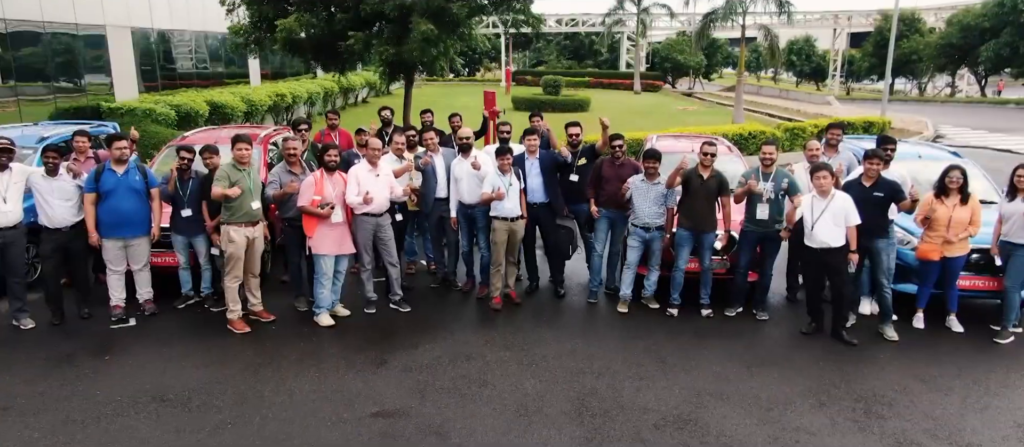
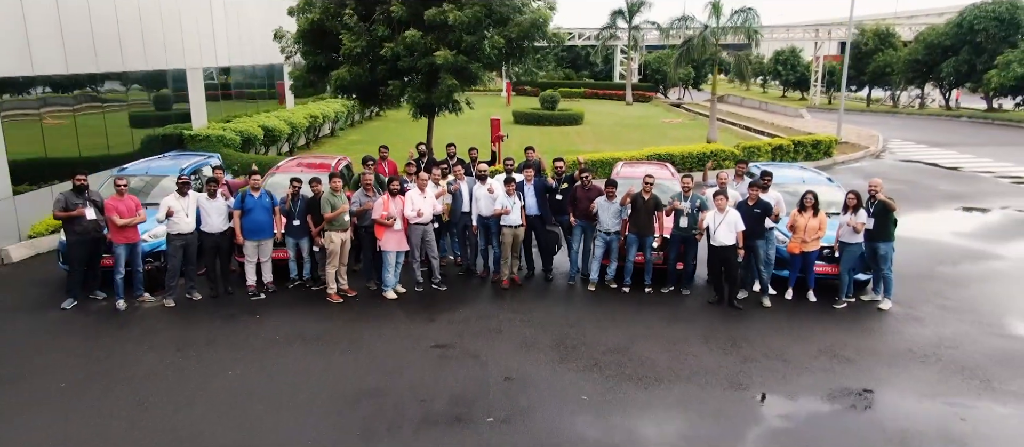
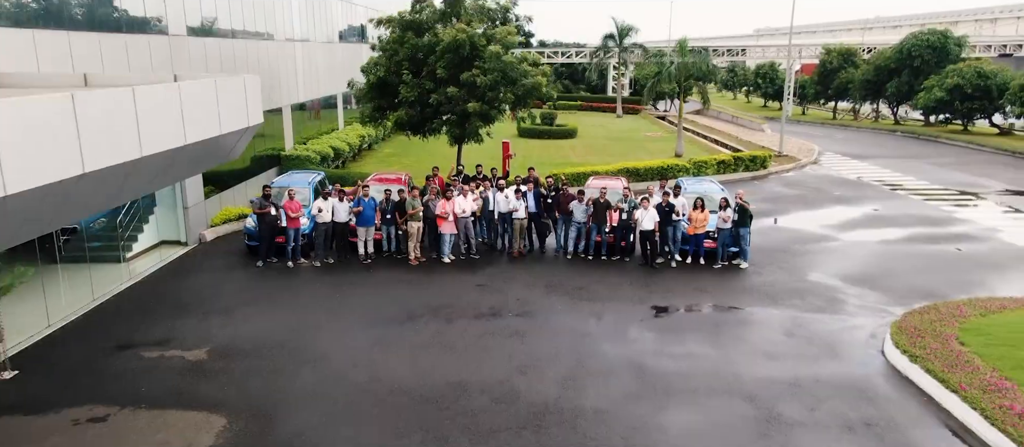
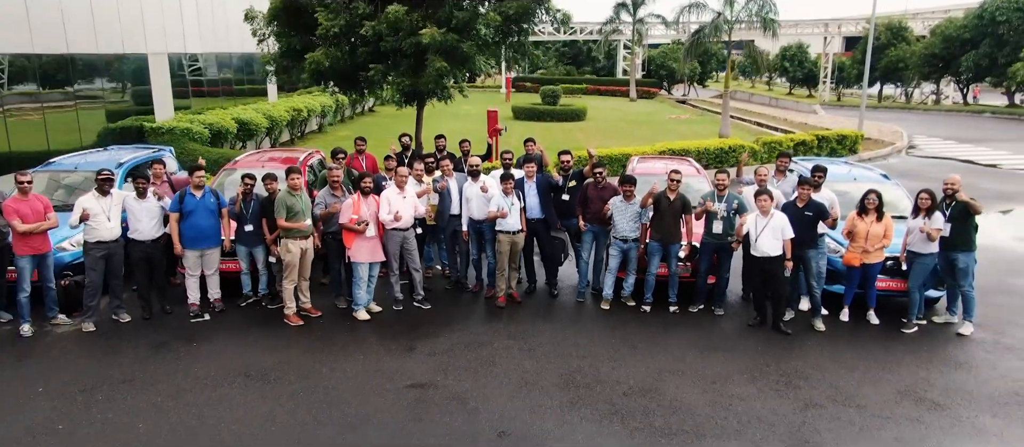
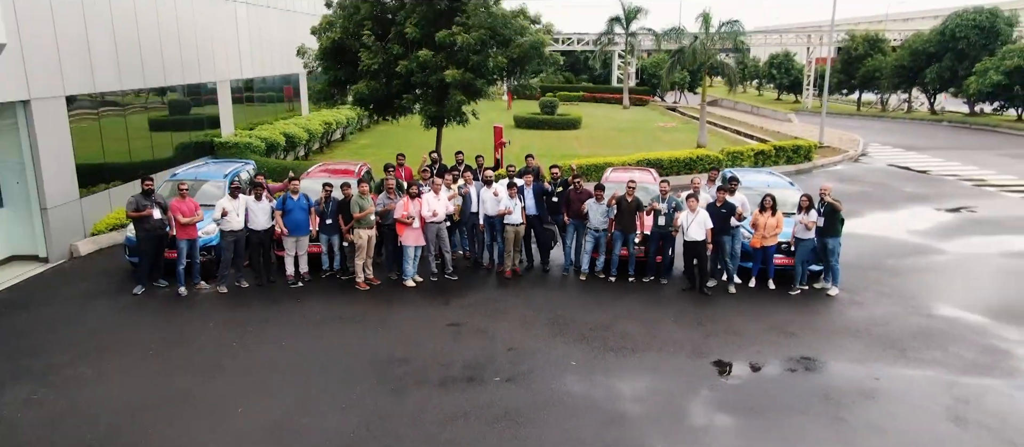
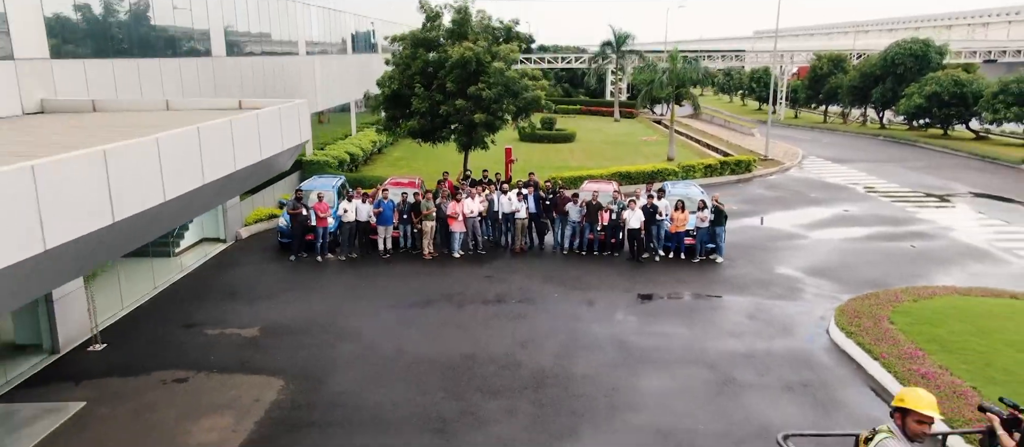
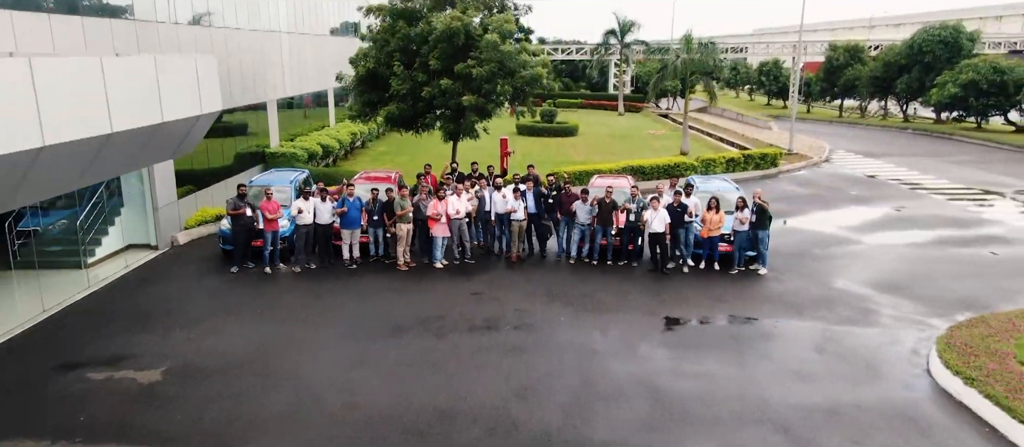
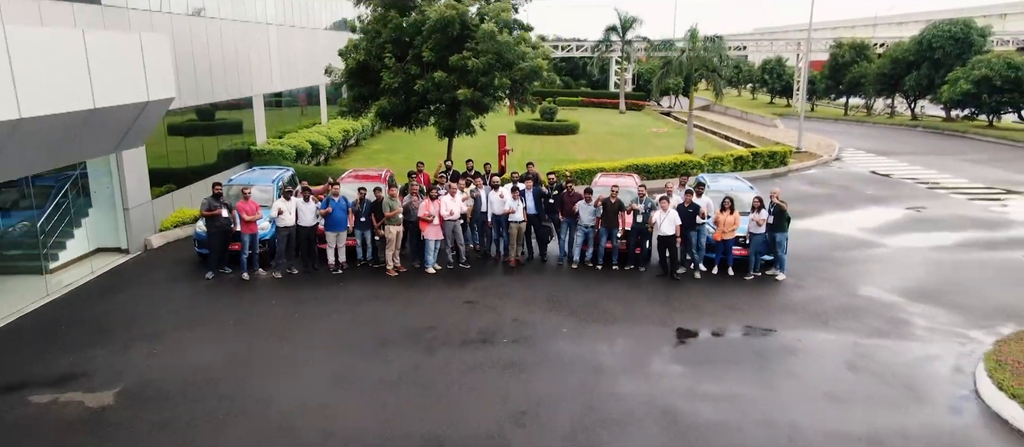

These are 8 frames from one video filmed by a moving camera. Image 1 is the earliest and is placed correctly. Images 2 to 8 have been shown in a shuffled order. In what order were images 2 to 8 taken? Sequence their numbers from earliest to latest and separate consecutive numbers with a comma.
4, 2, 5, 8, 7, 3, 6
